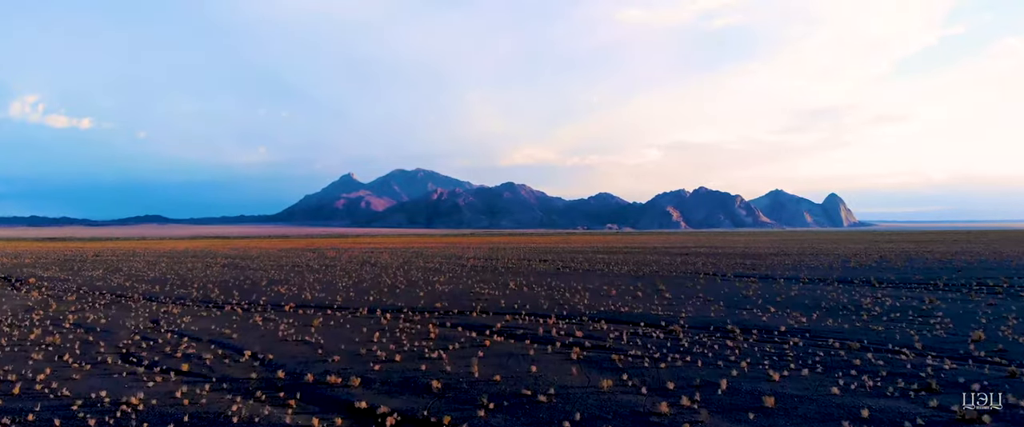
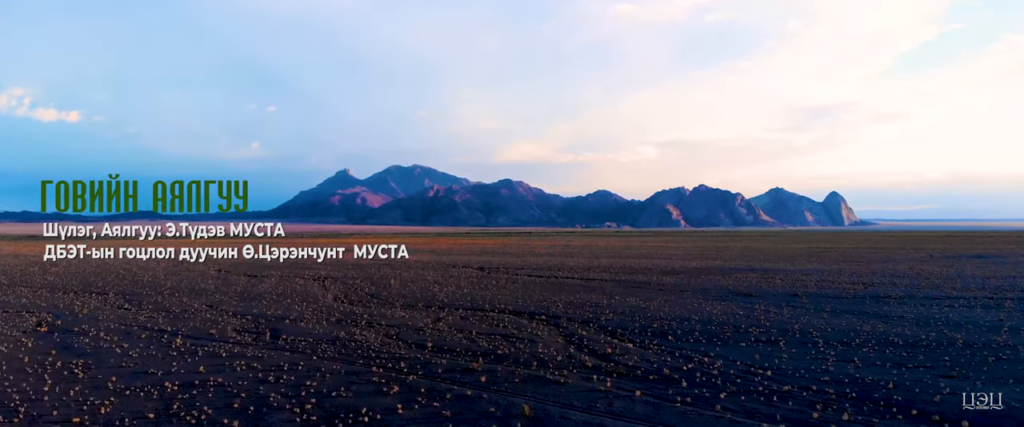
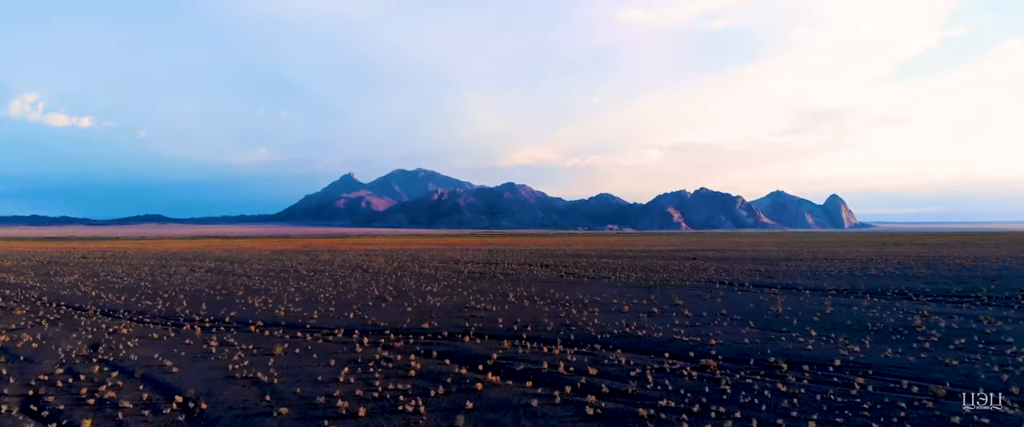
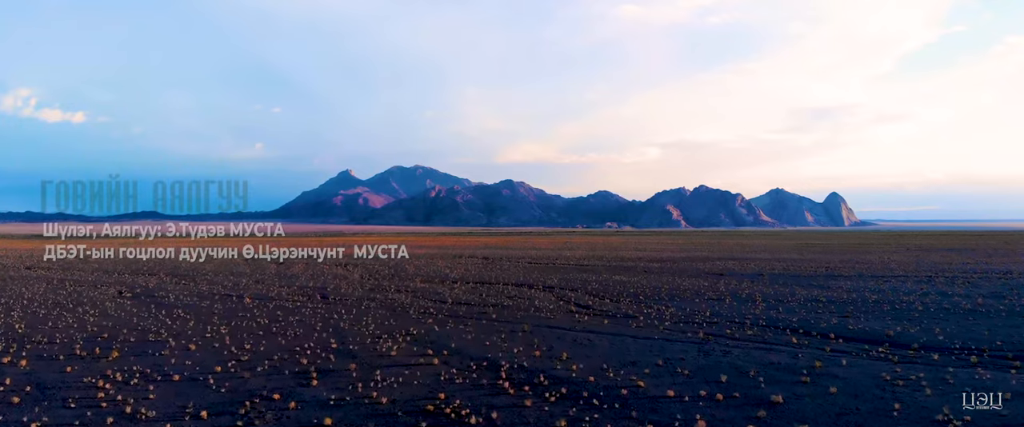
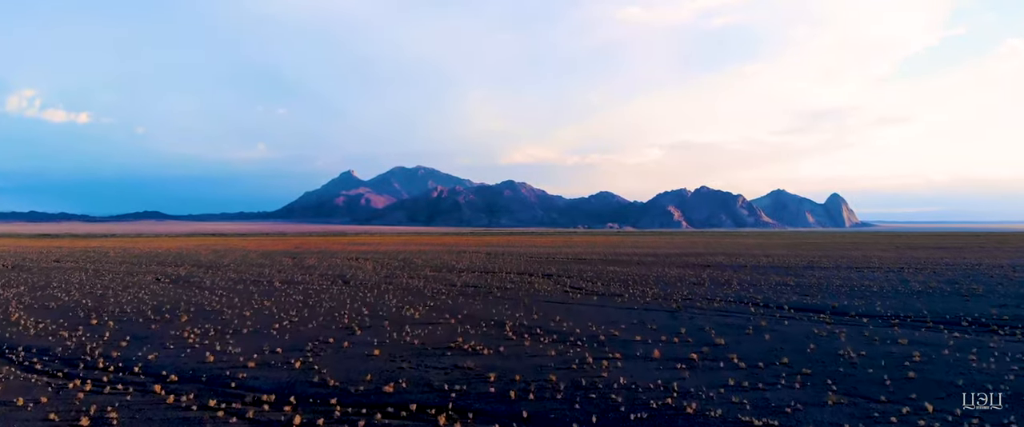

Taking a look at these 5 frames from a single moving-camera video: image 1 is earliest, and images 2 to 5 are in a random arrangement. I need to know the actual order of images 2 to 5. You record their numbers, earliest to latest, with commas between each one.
3, 5, 4, 2
